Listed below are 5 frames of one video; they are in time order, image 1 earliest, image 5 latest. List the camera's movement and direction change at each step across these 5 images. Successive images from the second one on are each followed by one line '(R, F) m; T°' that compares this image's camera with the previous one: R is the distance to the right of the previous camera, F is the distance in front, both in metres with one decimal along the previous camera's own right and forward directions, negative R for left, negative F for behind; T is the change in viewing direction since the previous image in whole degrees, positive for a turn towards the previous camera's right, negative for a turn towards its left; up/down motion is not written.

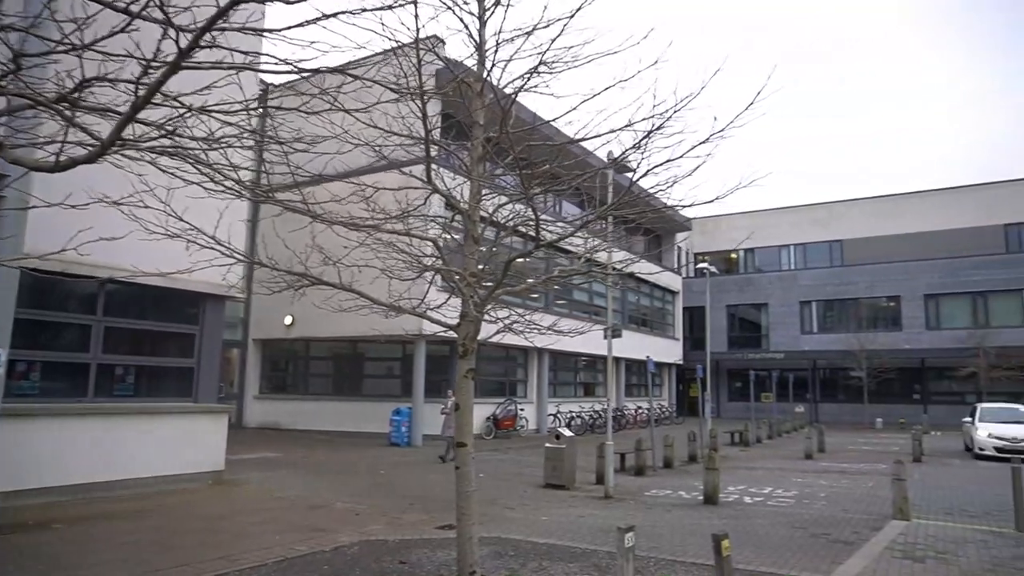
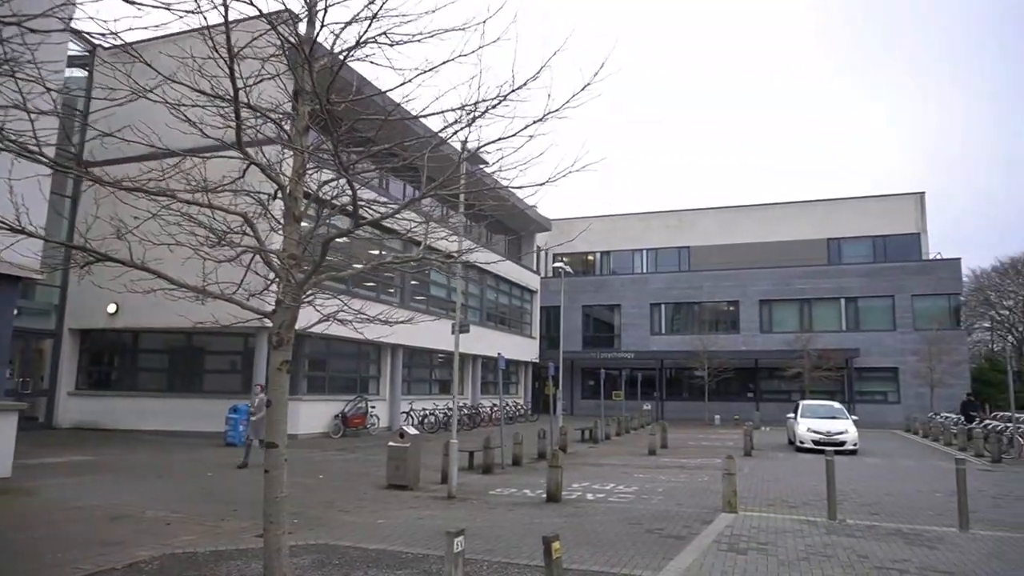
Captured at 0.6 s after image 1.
(+0.3, +0.4) m; +11°
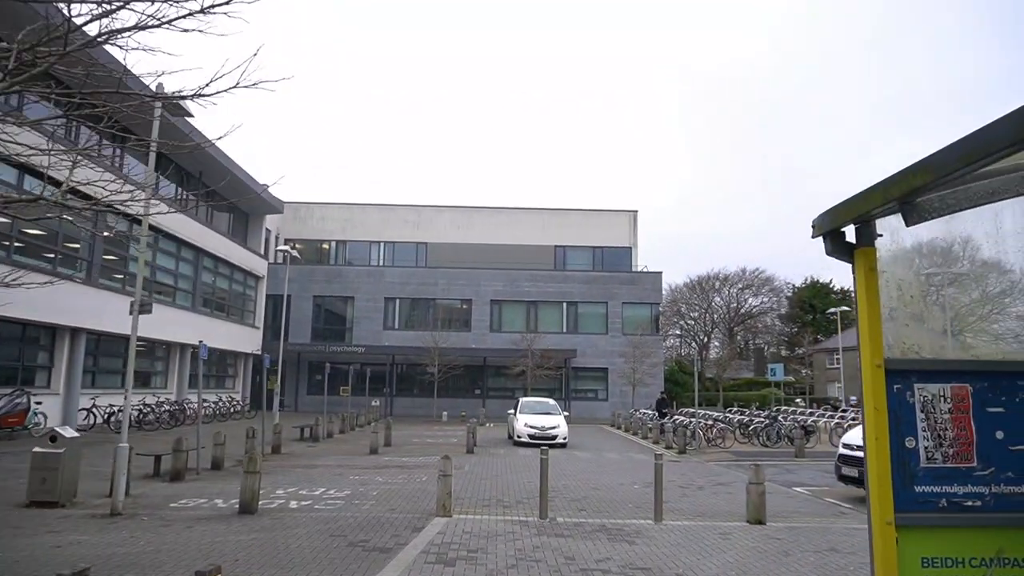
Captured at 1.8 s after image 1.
(+0.5, +1.0) m; +20°
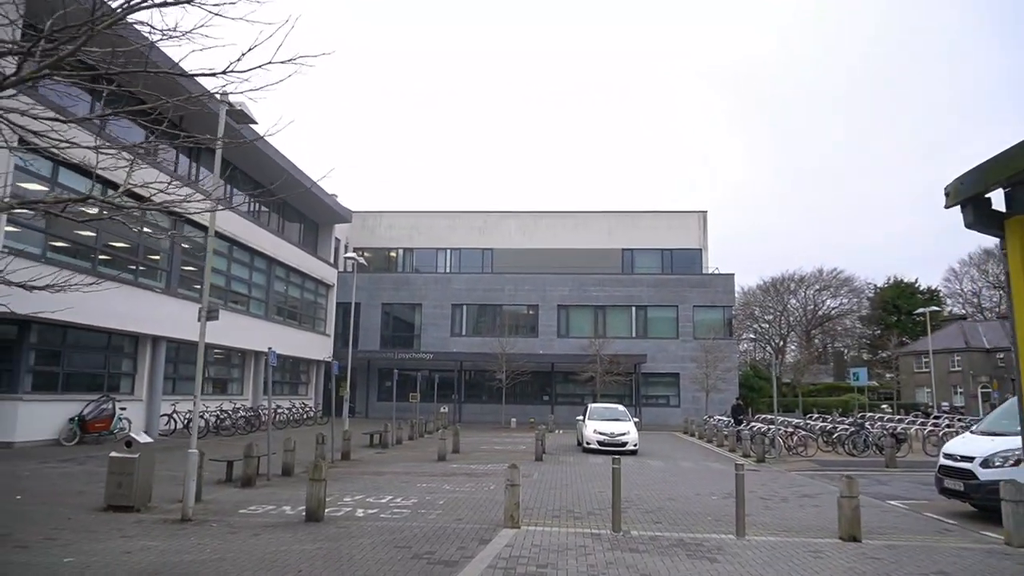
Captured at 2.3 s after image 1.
(0.0, +0.4) m; -5°
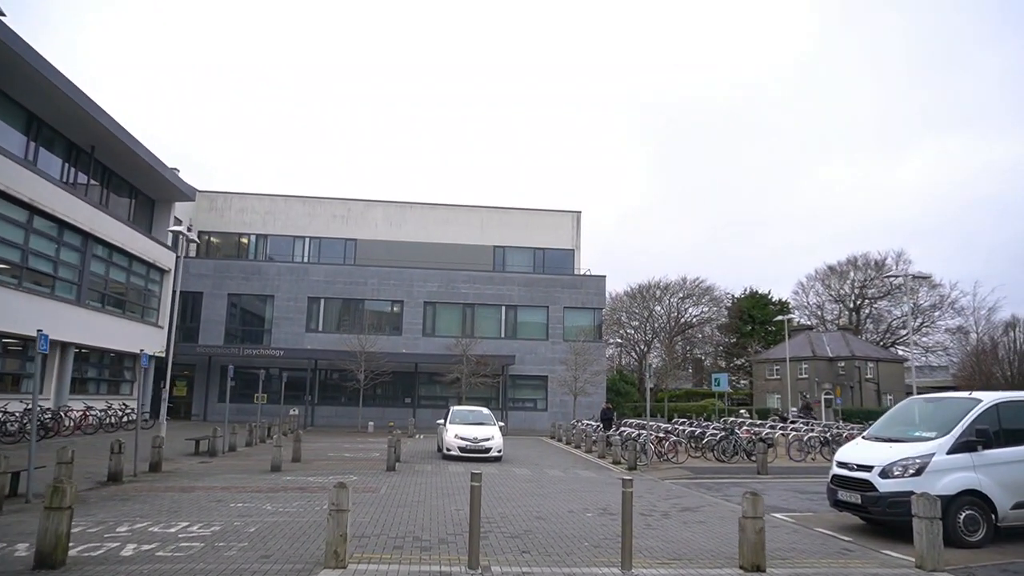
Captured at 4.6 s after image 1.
(+0.4, +2.3) m; +10°
